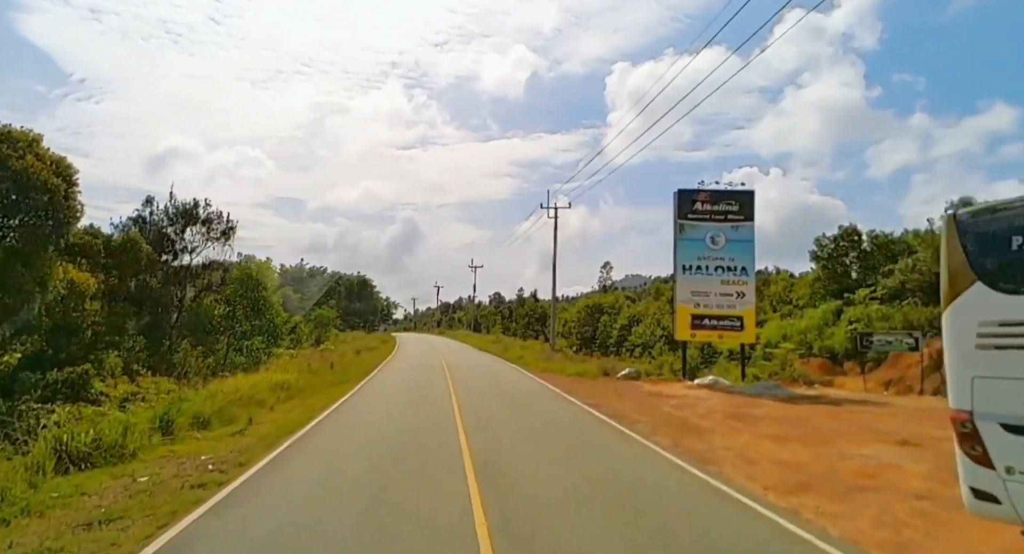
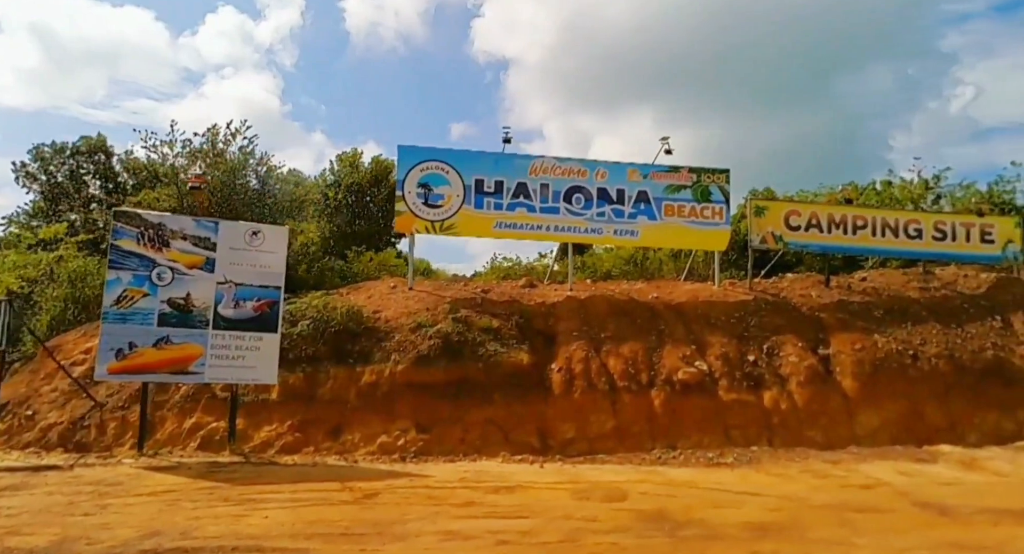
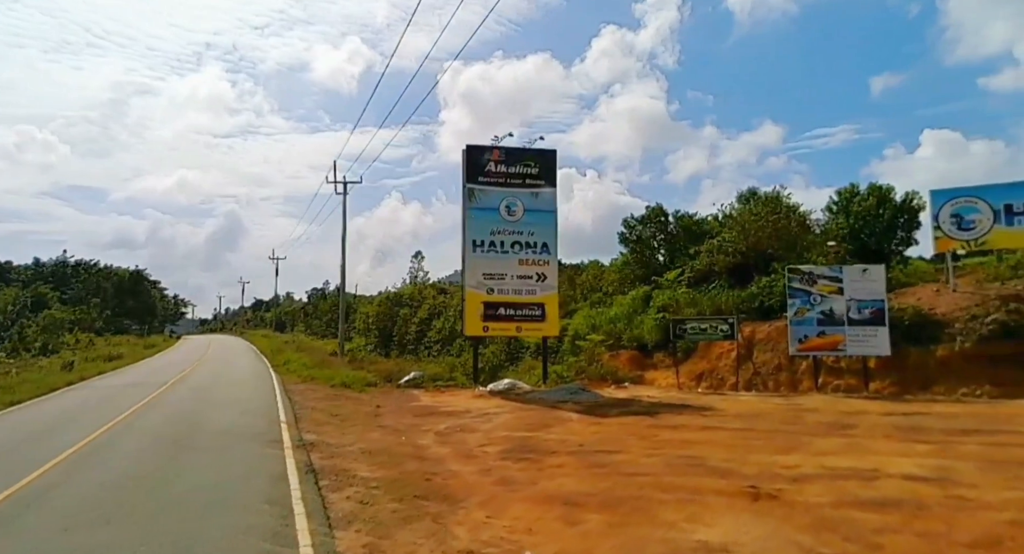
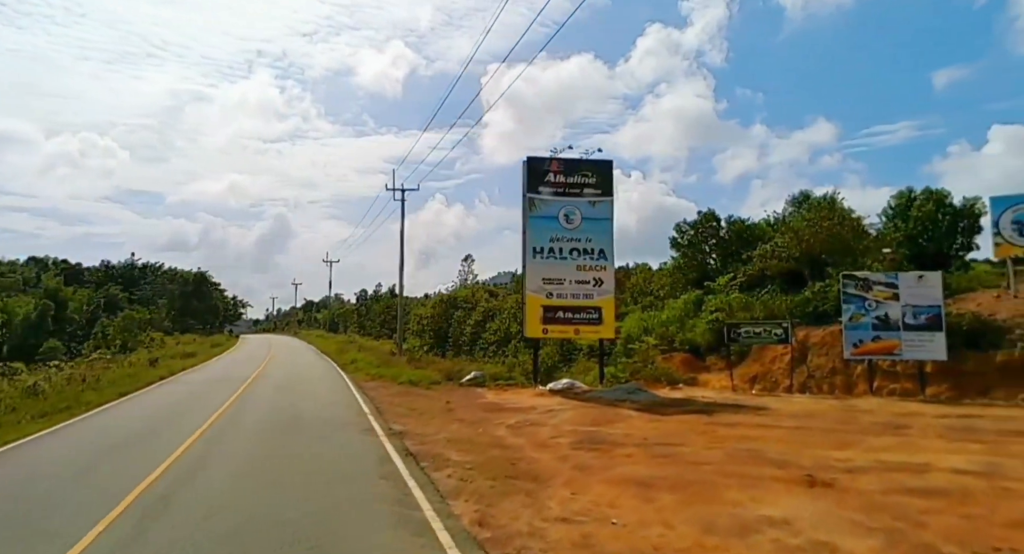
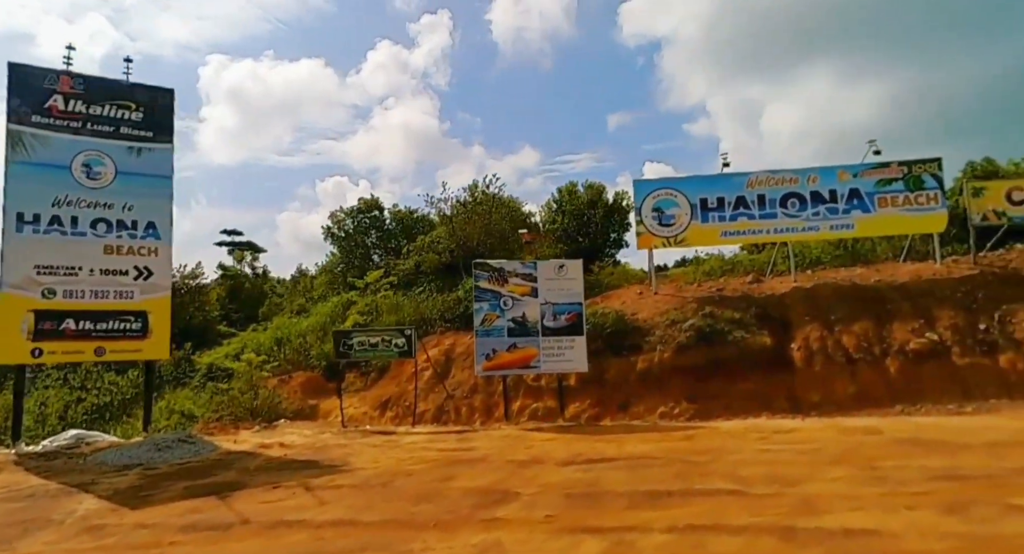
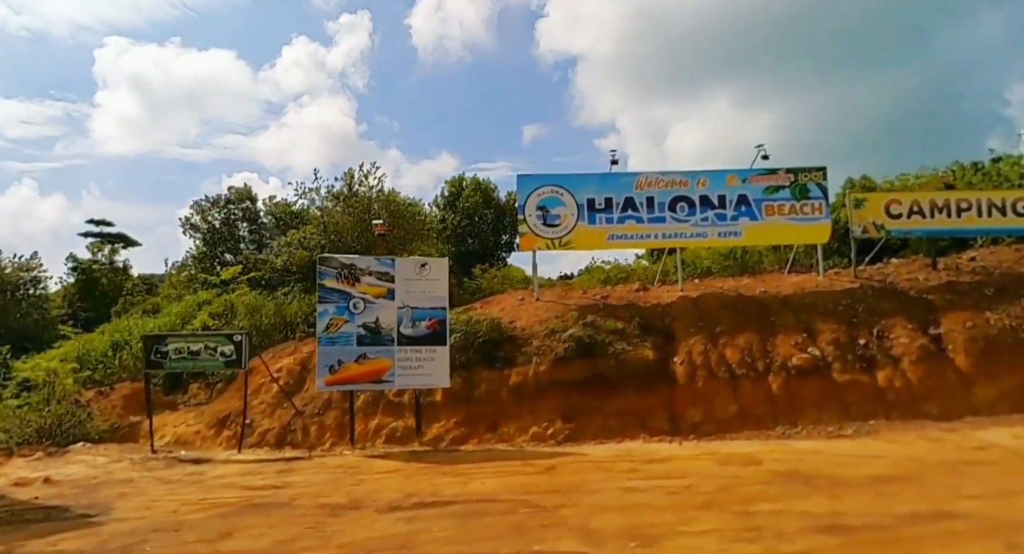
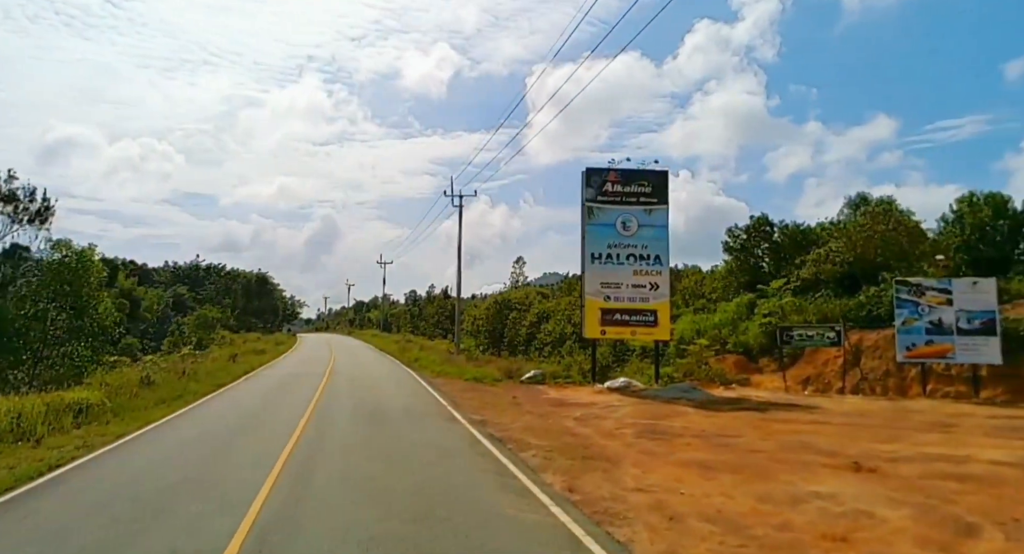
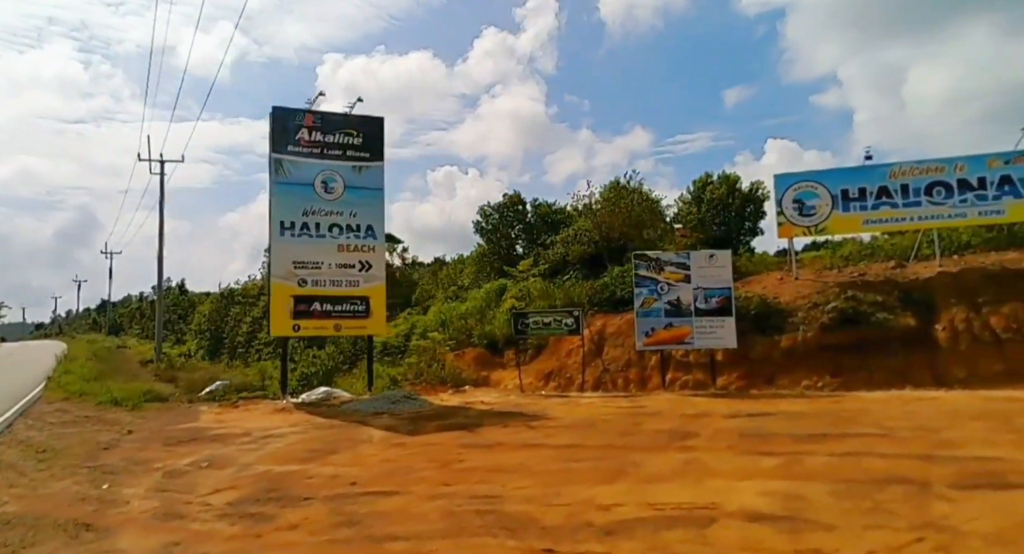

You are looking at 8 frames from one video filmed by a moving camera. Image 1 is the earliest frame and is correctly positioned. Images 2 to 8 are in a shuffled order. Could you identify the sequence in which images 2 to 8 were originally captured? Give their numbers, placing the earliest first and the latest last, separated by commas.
7, 4, 3, 8, 5, 6, 2
